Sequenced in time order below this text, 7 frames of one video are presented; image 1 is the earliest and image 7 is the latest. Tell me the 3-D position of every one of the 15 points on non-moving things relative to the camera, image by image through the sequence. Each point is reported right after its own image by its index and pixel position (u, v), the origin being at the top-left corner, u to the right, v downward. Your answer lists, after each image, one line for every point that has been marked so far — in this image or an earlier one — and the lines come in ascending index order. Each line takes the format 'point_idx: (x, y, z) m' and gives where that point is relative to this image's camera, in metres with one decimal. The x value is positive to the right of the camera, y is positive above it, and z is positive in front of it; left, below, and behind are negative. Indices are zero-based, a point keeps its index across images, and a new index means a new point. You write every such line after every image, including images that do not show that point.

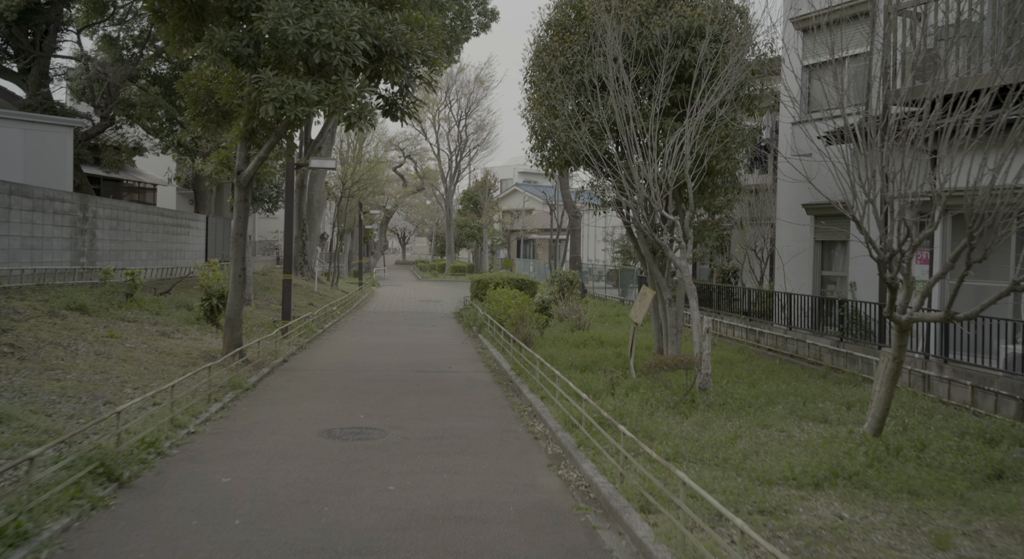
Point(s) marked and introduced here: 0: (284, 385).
0: (-3.0, -1.4, +10.6) m
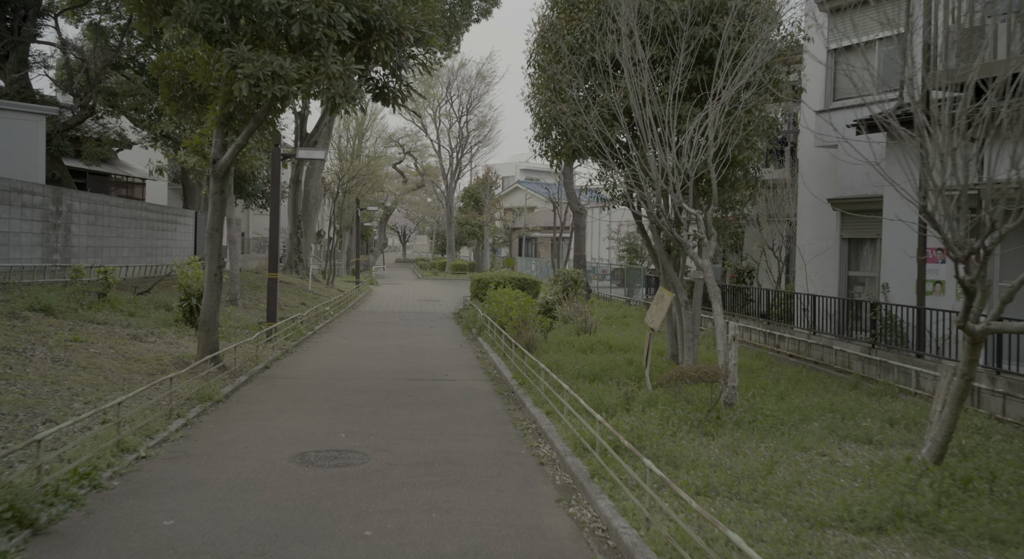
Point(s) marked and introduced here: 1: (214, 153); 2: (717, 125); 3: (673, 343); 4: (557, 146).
0: (-3.0, -1.4, +9.5) m
1: (-4.1, +1.7, +10.8) m
2: (+2.5, +1.8, +9.4) m
3: (+2.5, -1.0, +12.3) m
4: (+0.7, +2.0, +11.6) m
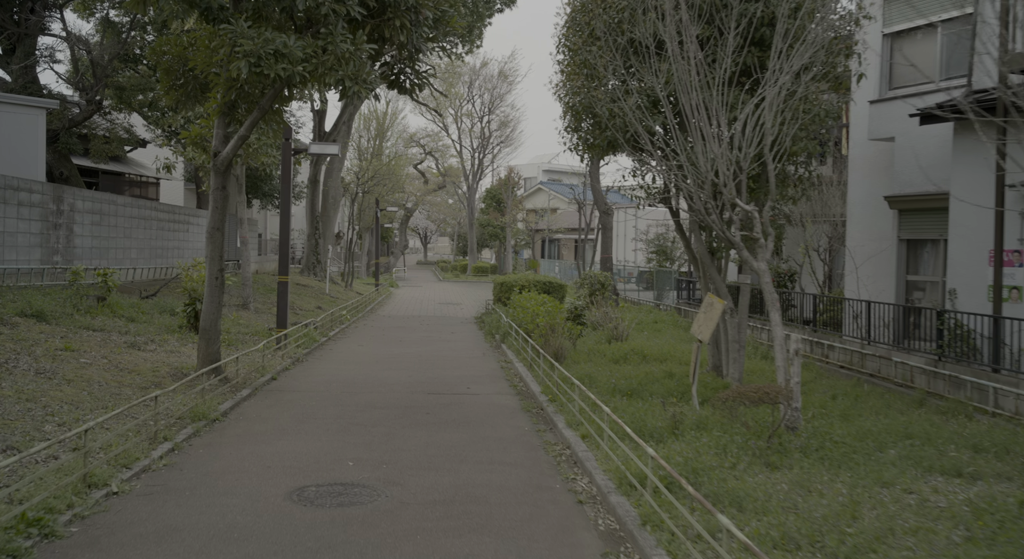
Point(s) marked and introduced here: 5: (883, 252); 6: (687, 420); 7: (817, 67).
0: (-2.7, -1.5, +8.6) m
1: (-3.7, +1.7, +9.9) m
2: (+2.8, +1.8, +8.3) m
3: (+2.9, -1.0, +11.2) m
4: (+1.0, +1.9, +10.6) m
5: (+6.1, +0.5, +13.0) m
6: (+1.7, -1.3, +7.5) m
7: (+3.5, +2.5, +9.1) m
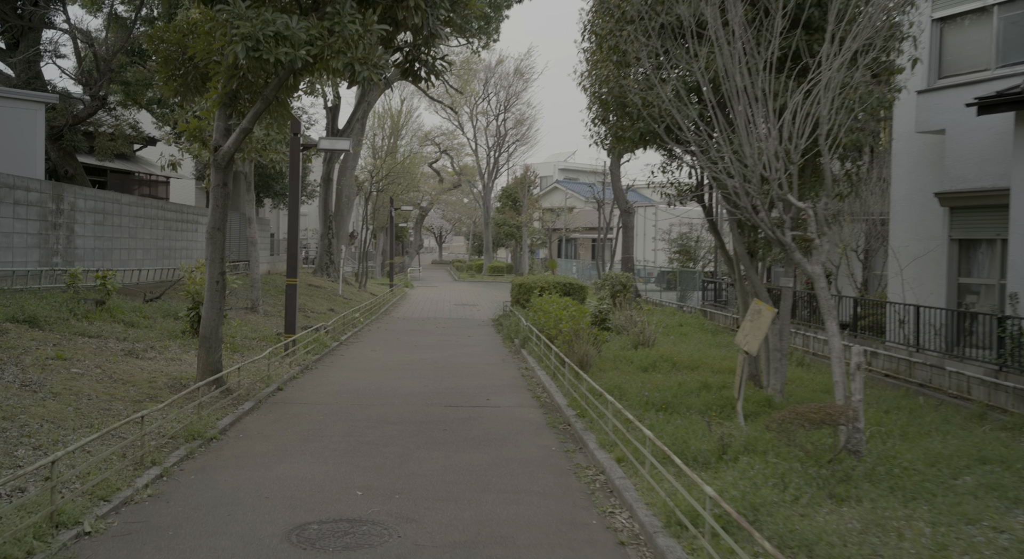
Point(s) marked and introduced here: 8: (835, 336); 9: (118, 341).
0: (-2.4, -1.5, +7.9) m
1: (-3.5, +1.6, +9.2) m
2: (+3.0, +1.7, +7.5) m
3: (+3.2, -1.1, +10.4) m
4: (+1.3, +1.9, +9.8) m
5: (+6.4, +0.4, +12.1) m
6: (+1.9, -1.4, +6.7) m
7: (+3.8, +2.4, +8.3) m
8: (+2.8, -0.5, +7.0) m
9: (-5.4, -0.8, +10.9) m
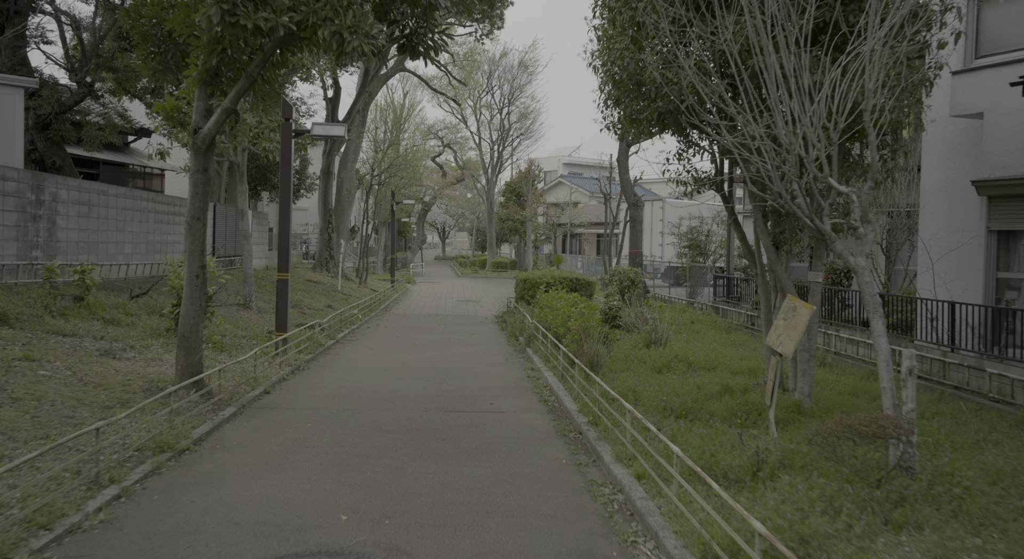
0: (-2.4, -1.5, +7.1) m
1: (-3.4, +1.7, +8.5) m
2: (+3.1, +1.8, +6.7) m
3: (+3.3, -1.0, +9.6) m
4: (+1.4, +1.9, +9.0) m
5: (+6.5, +0.5, +11.3) m
6: (+1.9, -1.3, +5.9) m
7: (+3.8, +2.5, +7.5) m
8: (+2.9, -0.4, +6.2) m
9: (-5.3, -0.8, +10.1) m
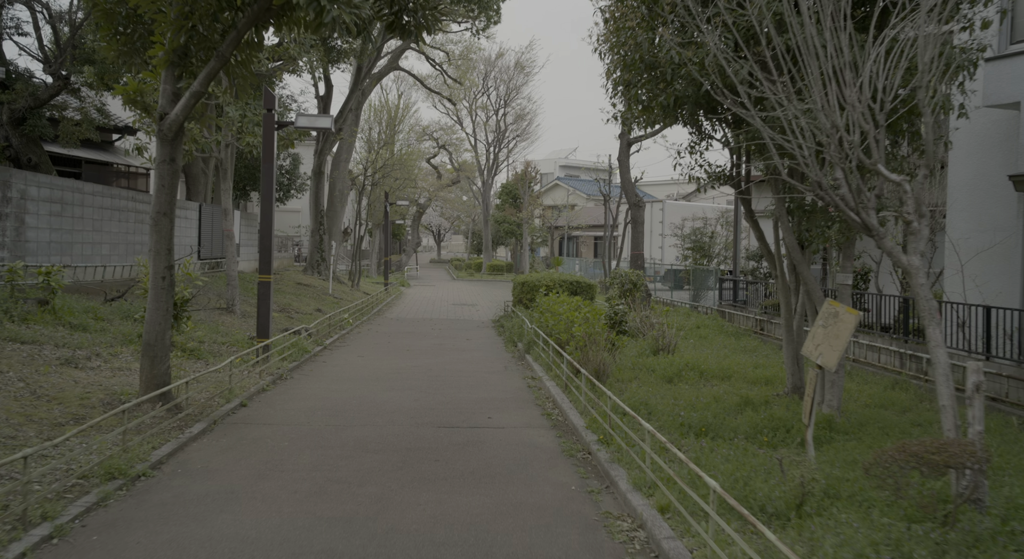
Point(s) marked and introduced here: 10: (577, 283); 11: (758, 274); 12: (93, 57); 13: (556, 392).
0: (-2.4, -1.5, +6.3) m
1: (-3.4, +1.7, +7.6) m
2: (+3.1, +1.8, +5.9) m
3: (+3.3, -1.0, +8.8) m
4: (+1.4, +1.9, +8.2) m
5: (+6.5, +0.5, +10.6) m
6: (+2.0, -1.3, +5.1) m
7: (+3.9, +2.5, +6.7) m
8: (+2.9, -0.5, +5.4) m
9: (-5.3, -0.8, +9.3) m
10: (+1.6, -0.1, +19.6) m
11: (+6.1, +0.1, +19.6) m
12: (-8.7, +4.6, +16.4) m
13: (+0.5, -1.4, +9.5) m
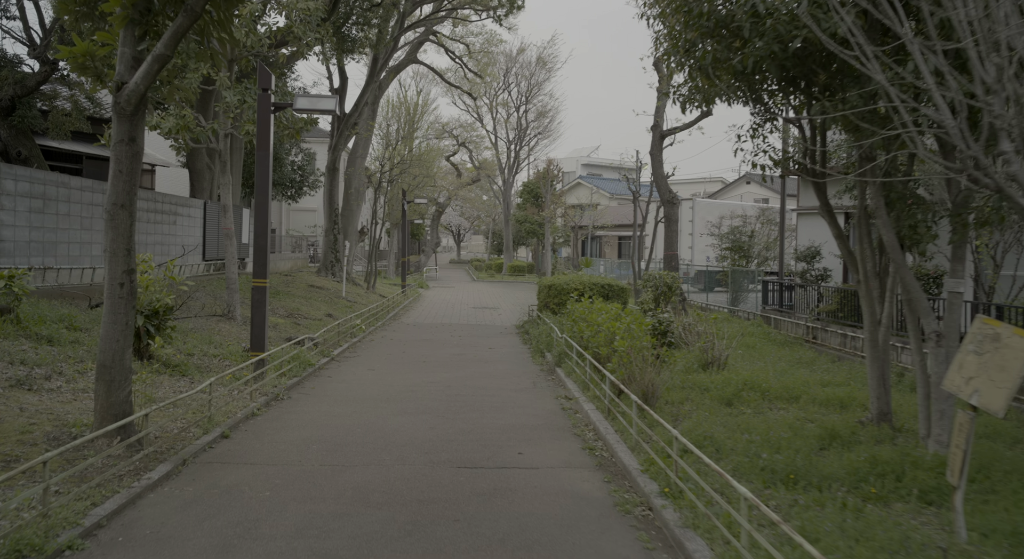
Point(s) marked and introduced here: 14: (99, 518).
0: (-2.1, -1.5, +4.9) m
1: (-3.1, +1.6, +6.2) m
2: (+3.3, +1.7, +4.4) m
3: (+3.6, -1.1, +7.3) m
4: (+1.7, +1.9, +6.7) m
5: (+6.9, +0.4, +8.9) m
6: (+2.2, -1.4, +3.6) m
7: (+4.1, +2.4, +5.1) m
8: (+3.2, -0.5, +3.8) m
9: (-5.0, -0.9, +7.9) m
10: (+2.2, -0.2, +18.1) m
11: (+6.7, +0.1, +18.0) m
12: (-8.2, +4.6, +15.2) m
13: (+0.9, -1.4, +8.0) m
14: (-2.5, -1.4, +4.8) m
